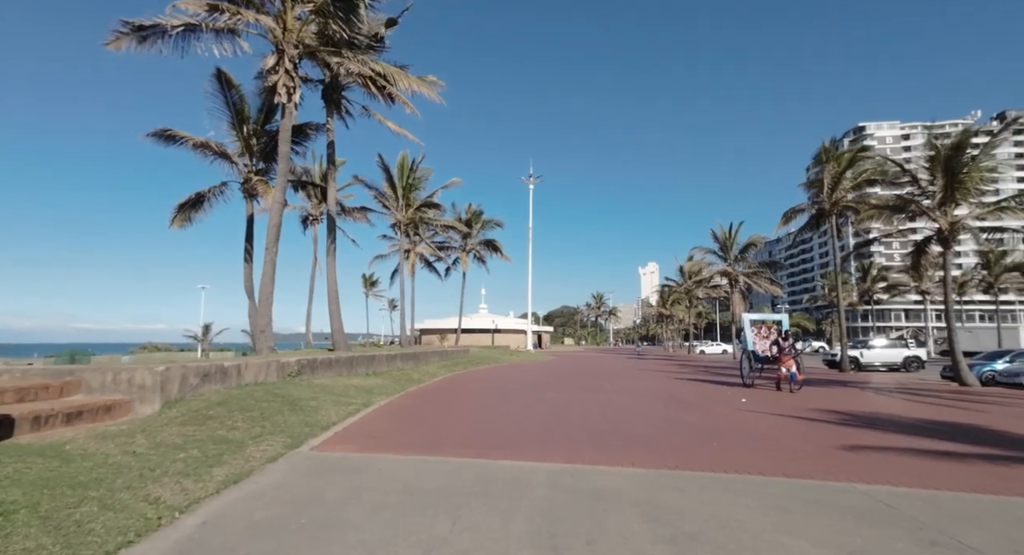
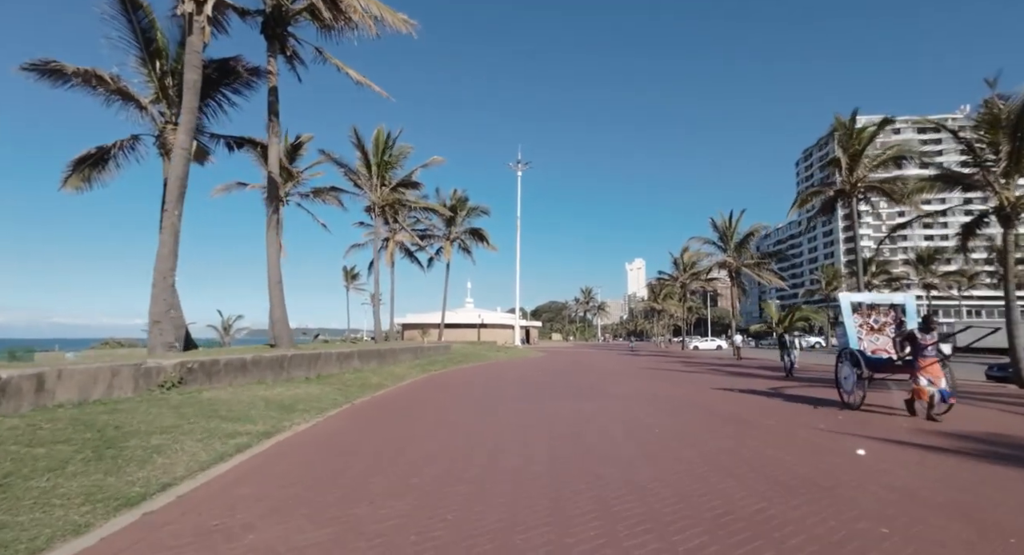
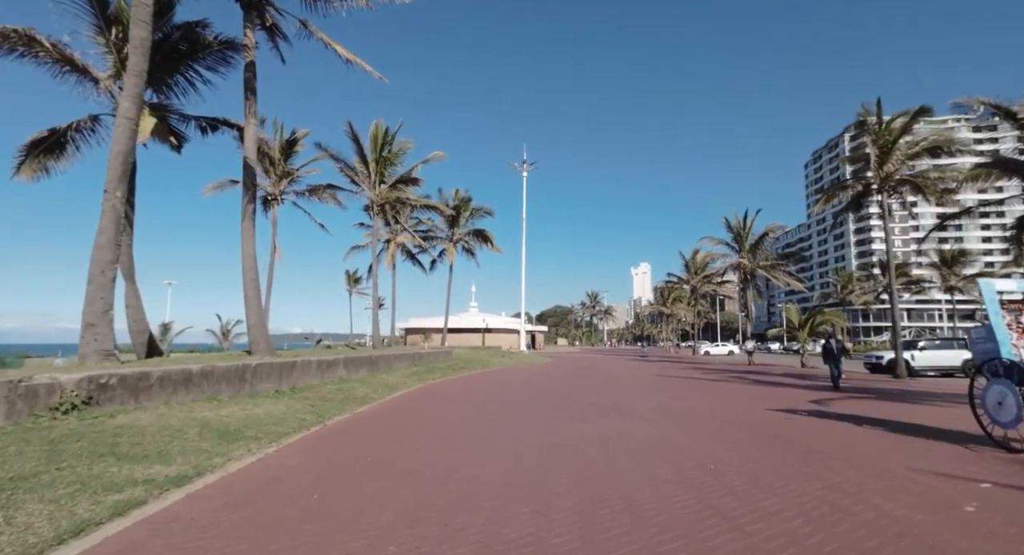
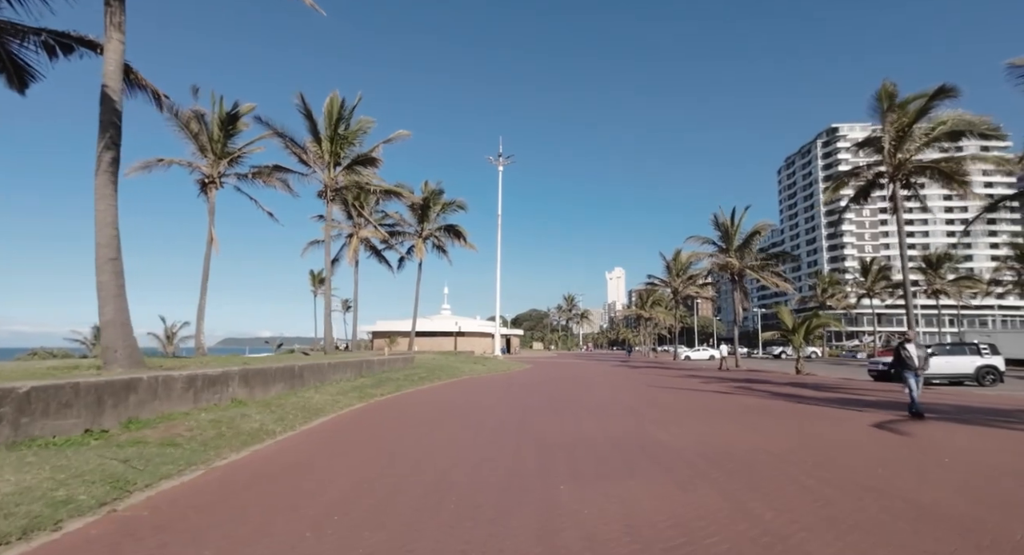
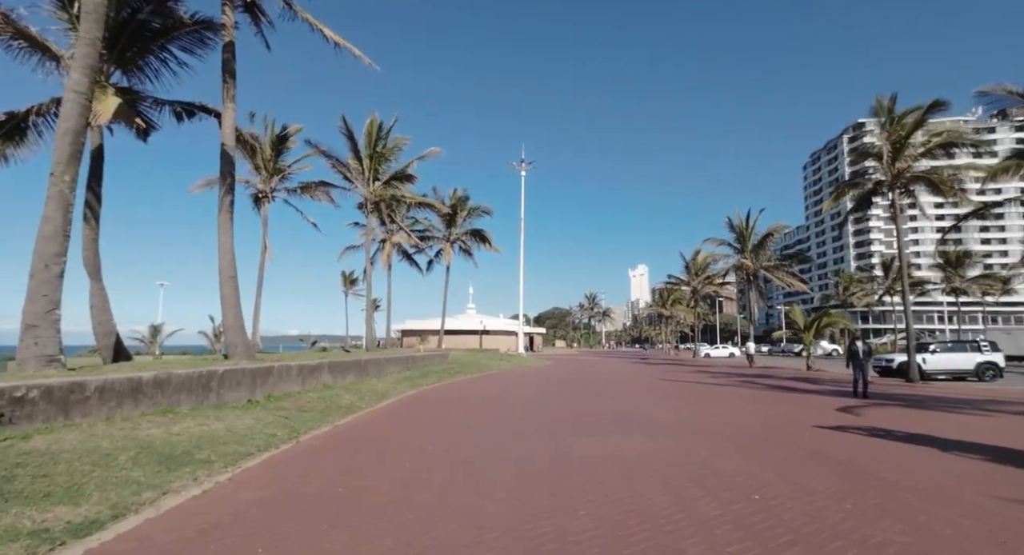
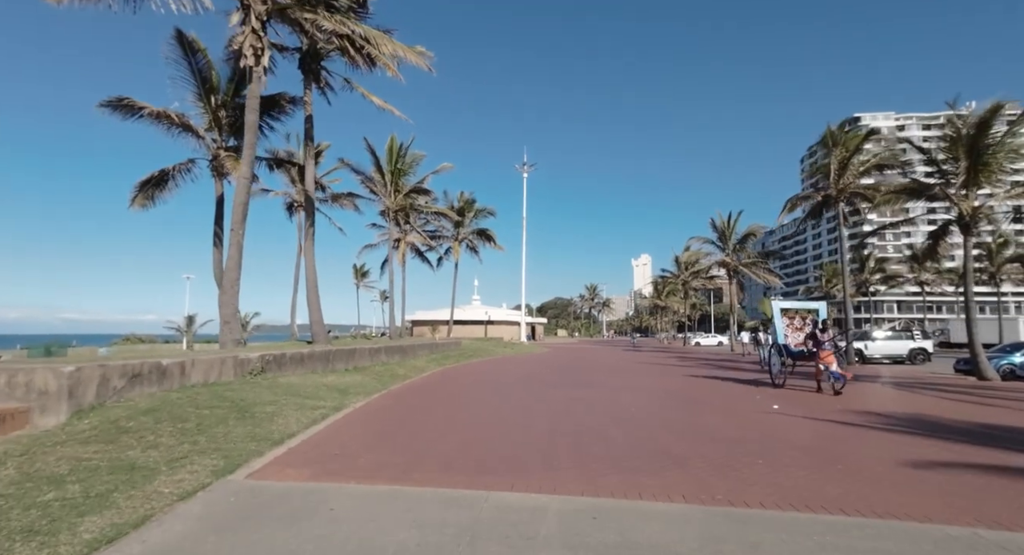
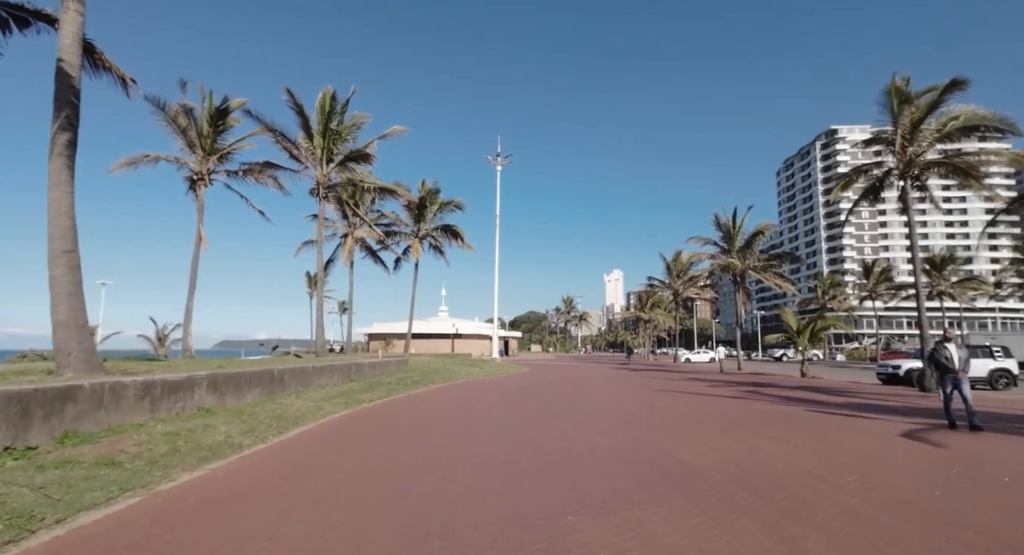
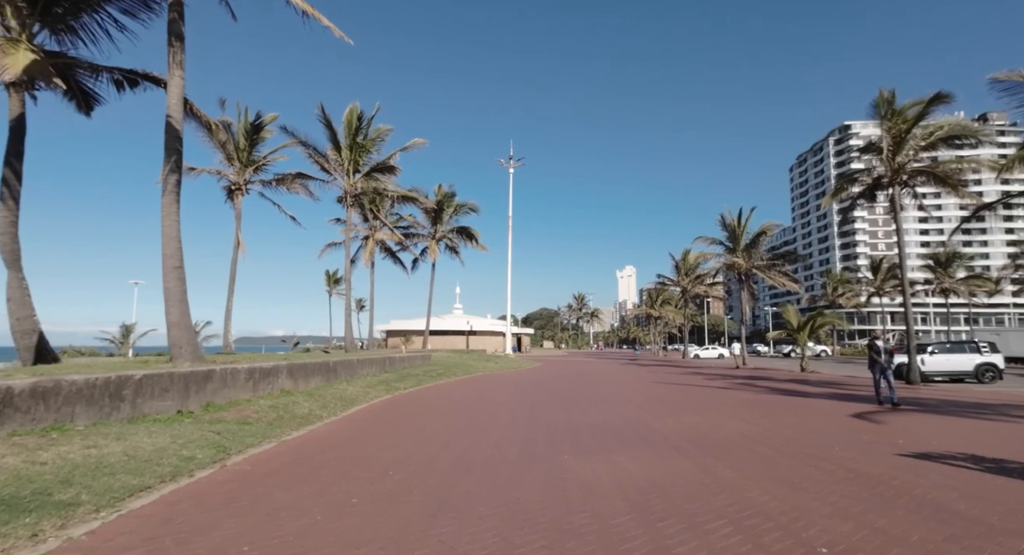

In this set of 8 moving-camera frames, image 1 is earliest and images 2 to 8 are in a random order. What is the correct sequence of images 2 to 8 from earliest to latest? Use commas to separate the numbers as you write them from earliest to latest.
6, 2, 3, 5, 8, 4, 7
